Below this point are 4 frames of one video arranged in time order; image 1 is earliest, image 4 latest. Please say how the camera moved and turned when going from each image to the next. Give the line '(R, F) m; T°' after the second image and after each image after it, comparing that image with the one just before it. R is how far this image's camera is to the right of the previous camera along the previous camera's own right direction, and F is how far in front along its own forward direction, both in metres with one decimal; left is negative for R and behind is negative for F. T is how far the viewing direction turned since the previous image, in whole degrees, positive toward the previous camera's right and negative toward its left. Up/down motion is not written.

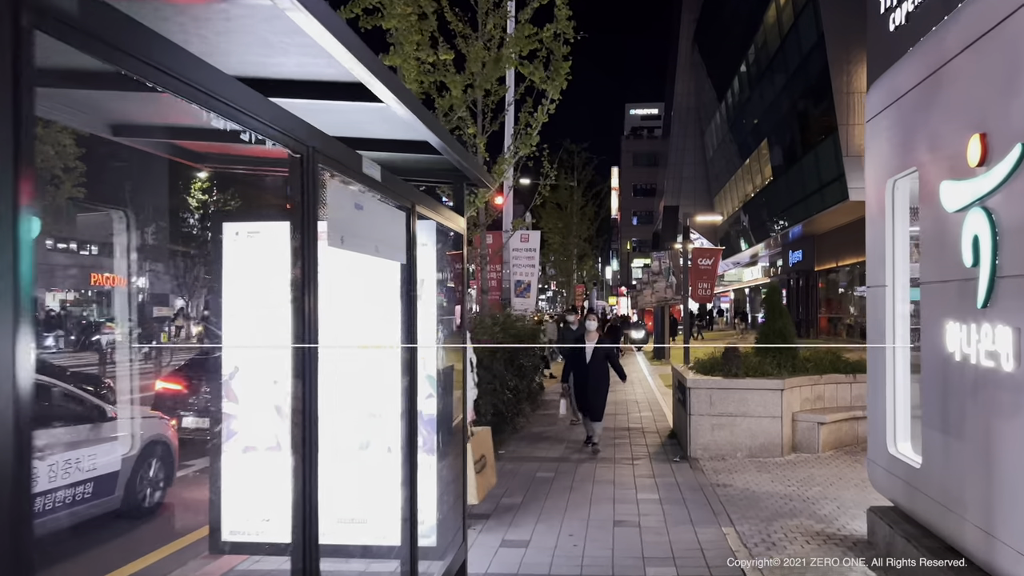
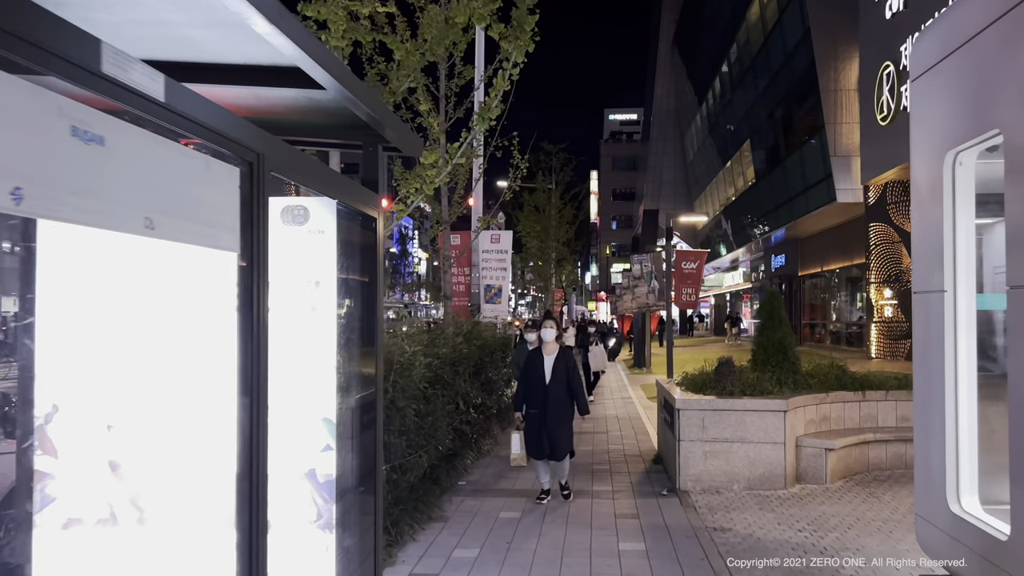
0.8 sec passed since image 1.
(+0.2, +1.3) m; +1°
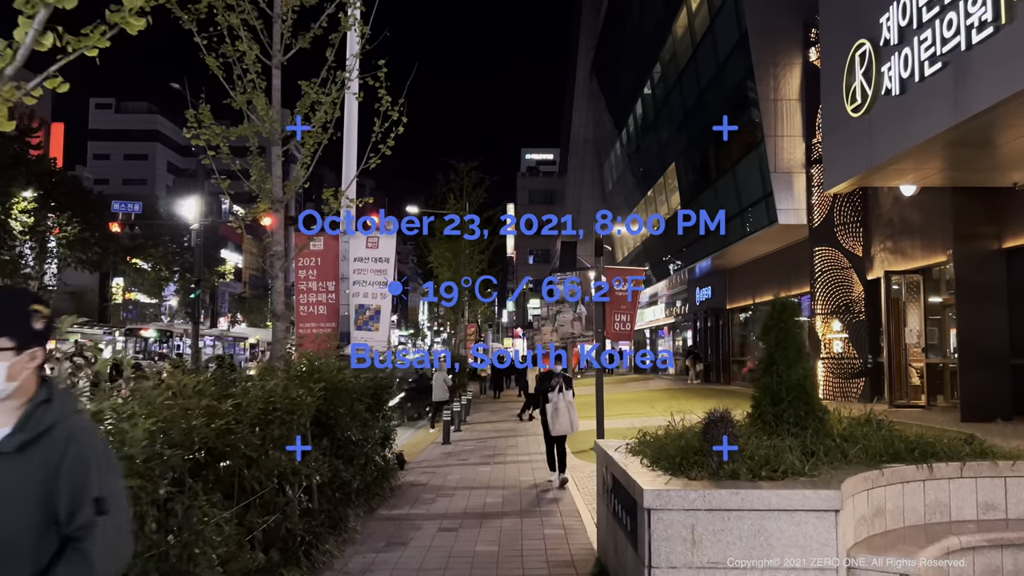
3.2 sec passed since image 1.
(+0.4, +3.6) m; +6°
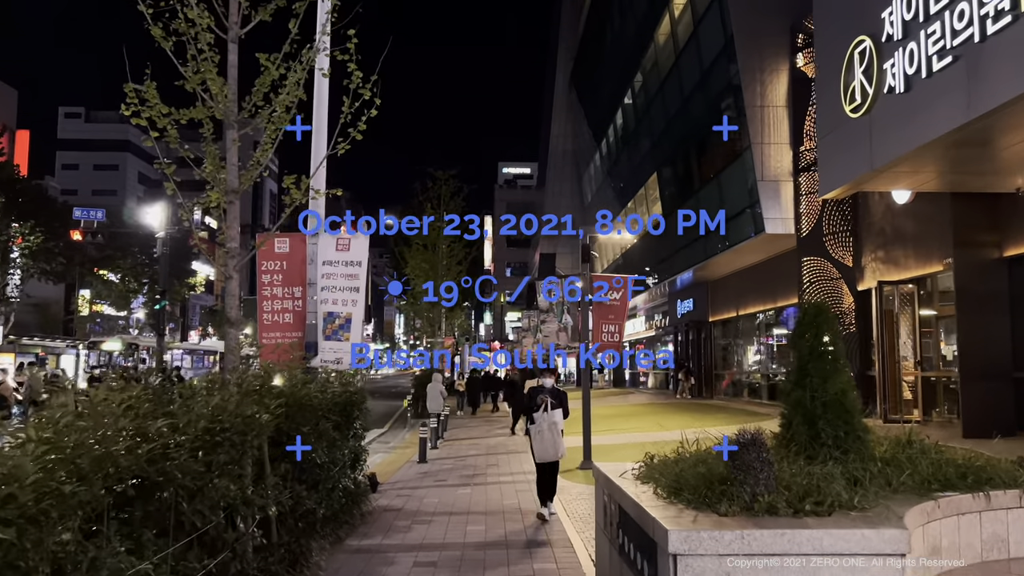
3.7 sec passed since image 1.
(-0.1, +0.8) m; +2°
